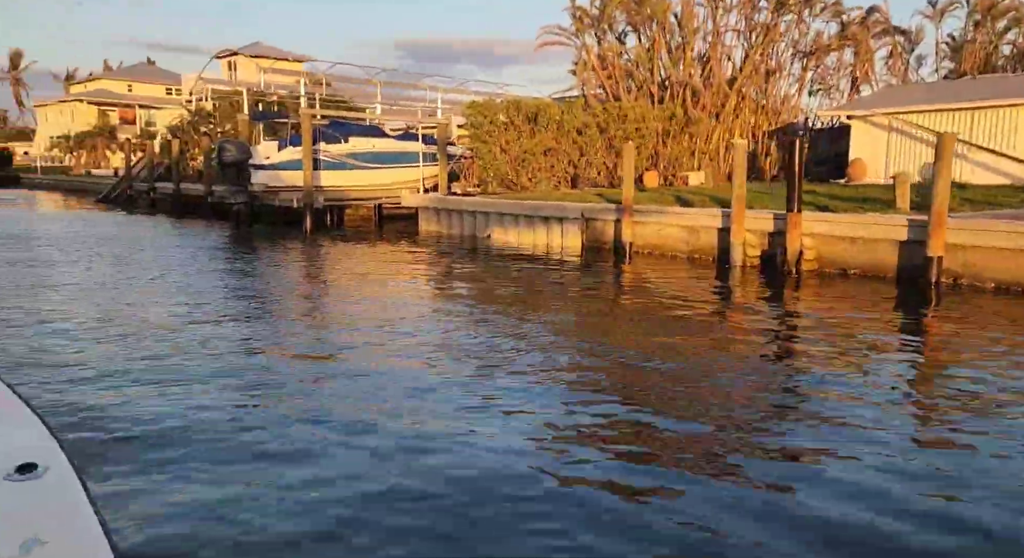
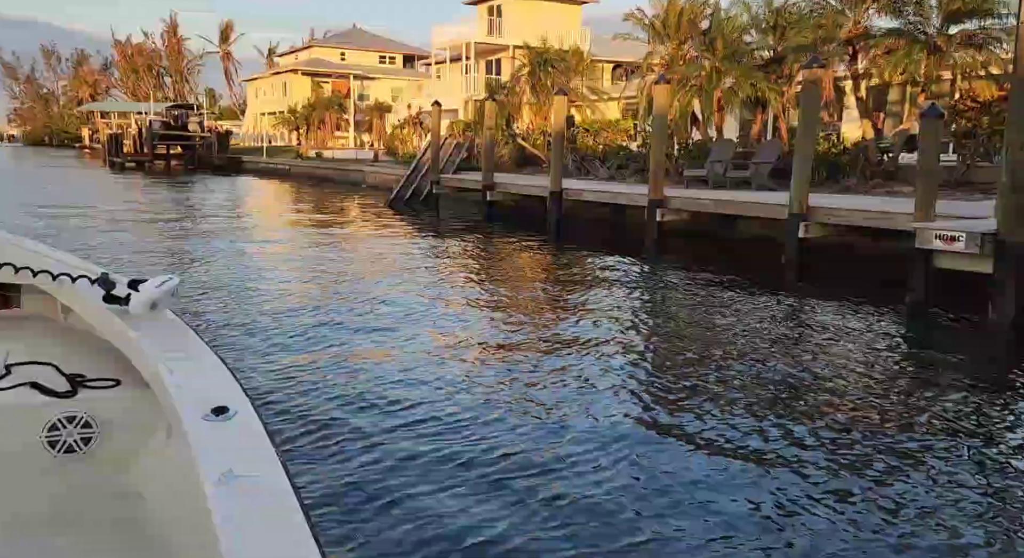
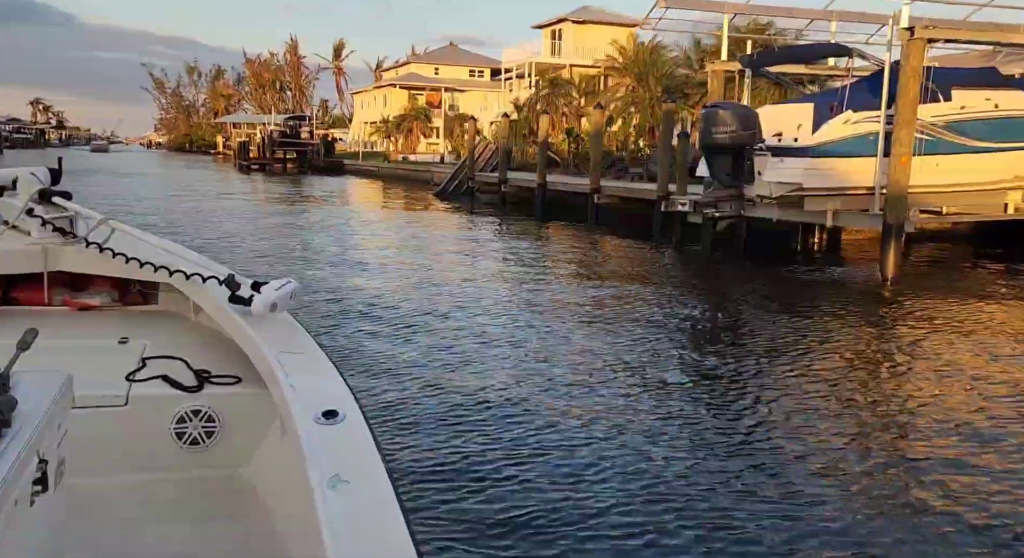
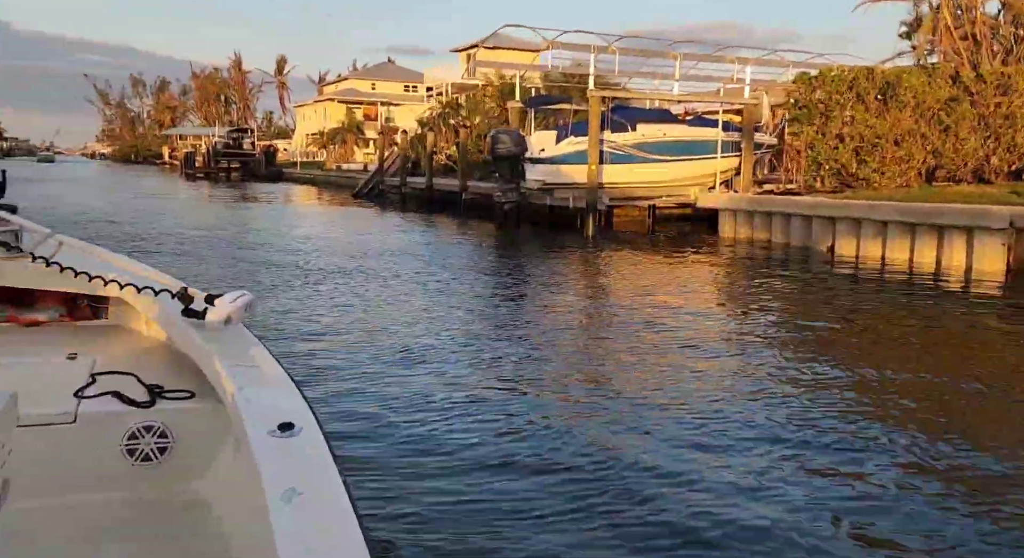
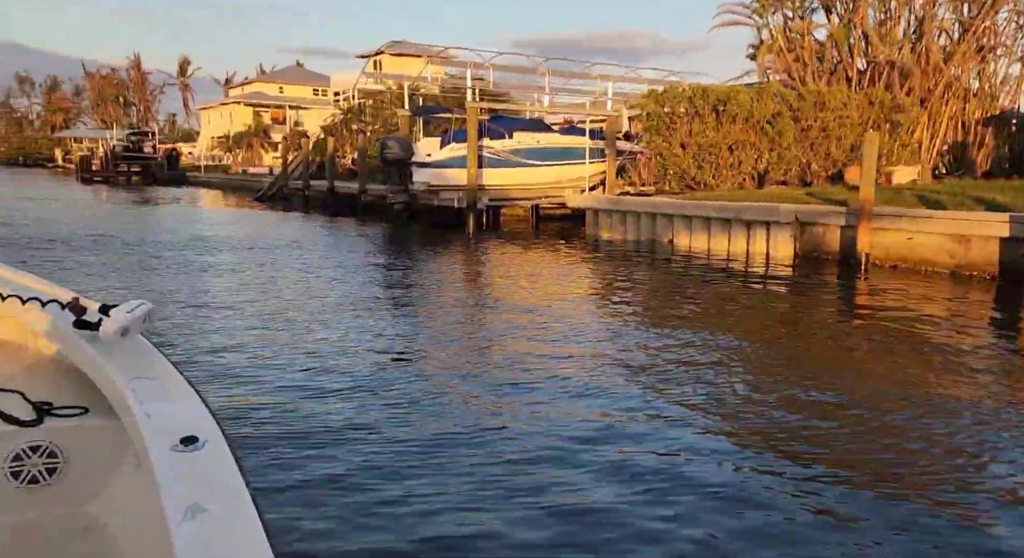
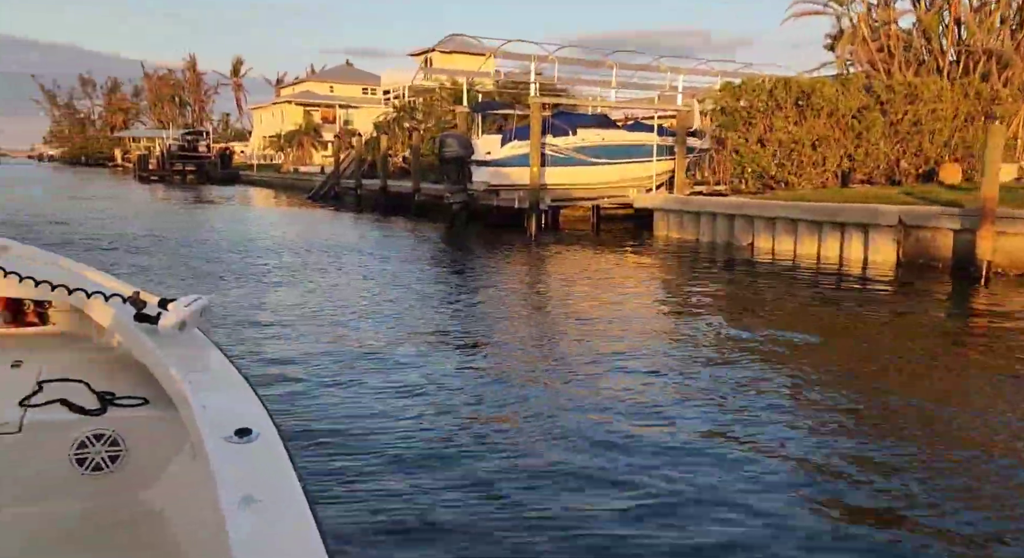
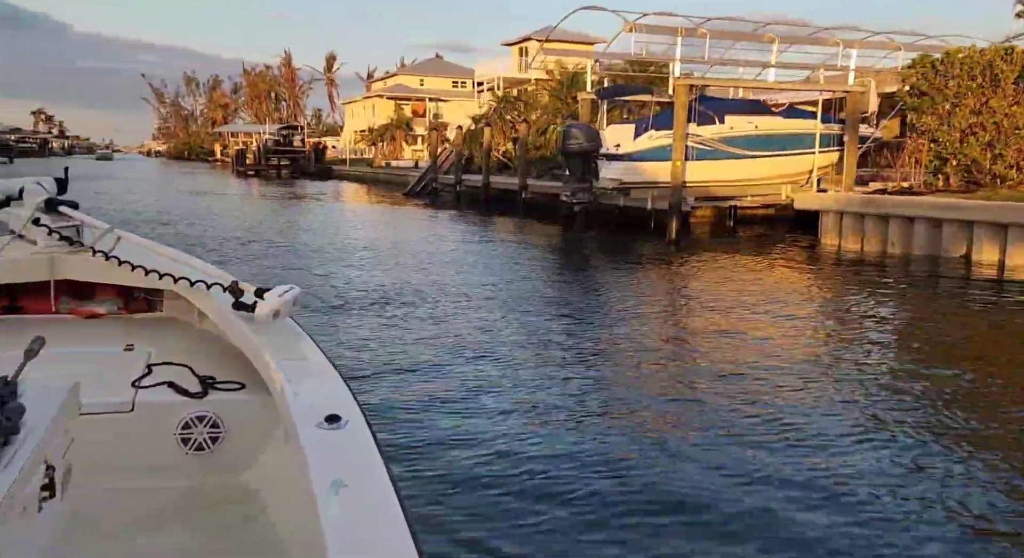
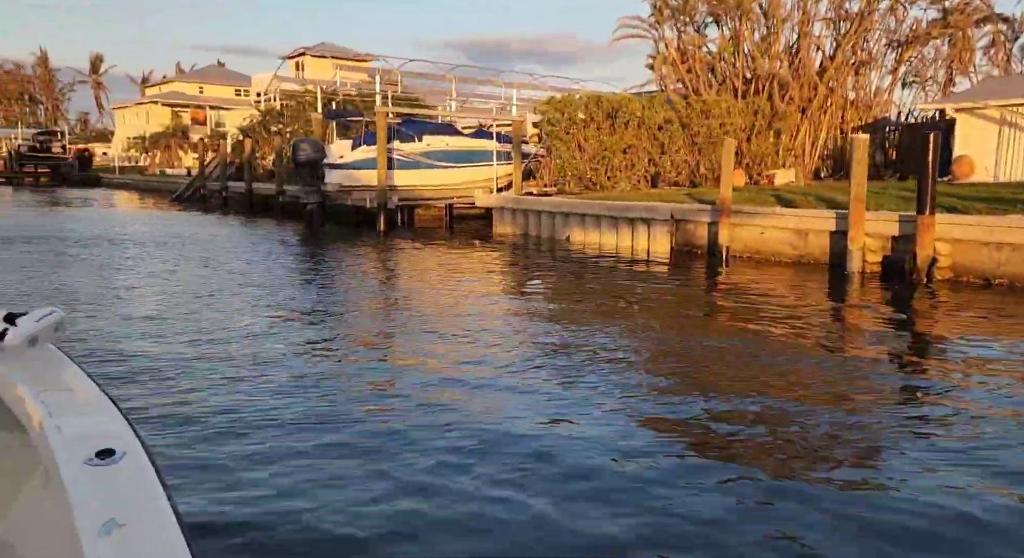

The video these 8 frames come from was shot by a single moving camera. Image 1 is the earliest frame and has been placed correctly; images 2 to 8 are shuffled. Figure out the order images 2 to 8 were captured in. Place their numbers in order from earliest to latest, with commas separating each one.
8, 5, 6, 4, 7, 3, 2
